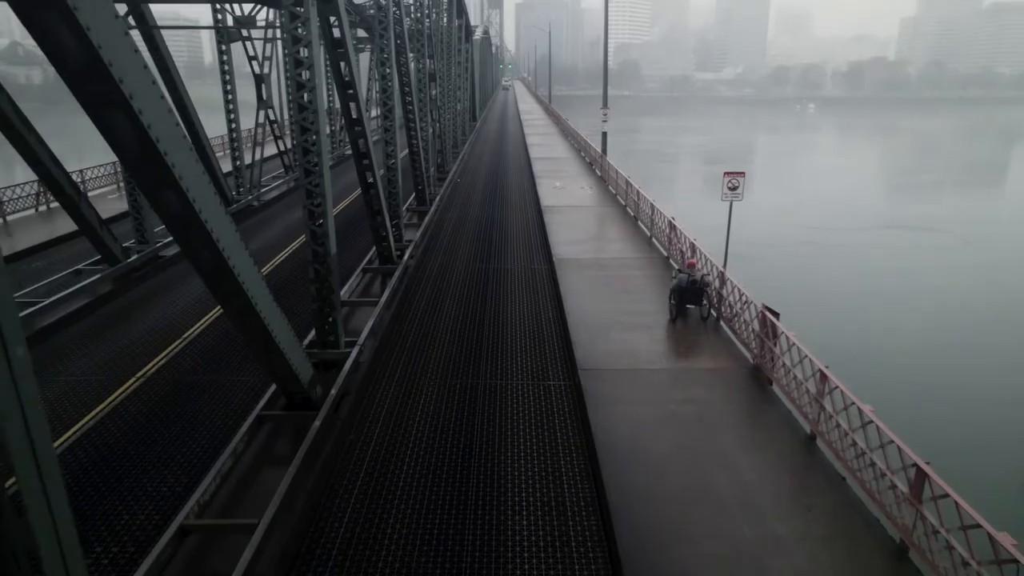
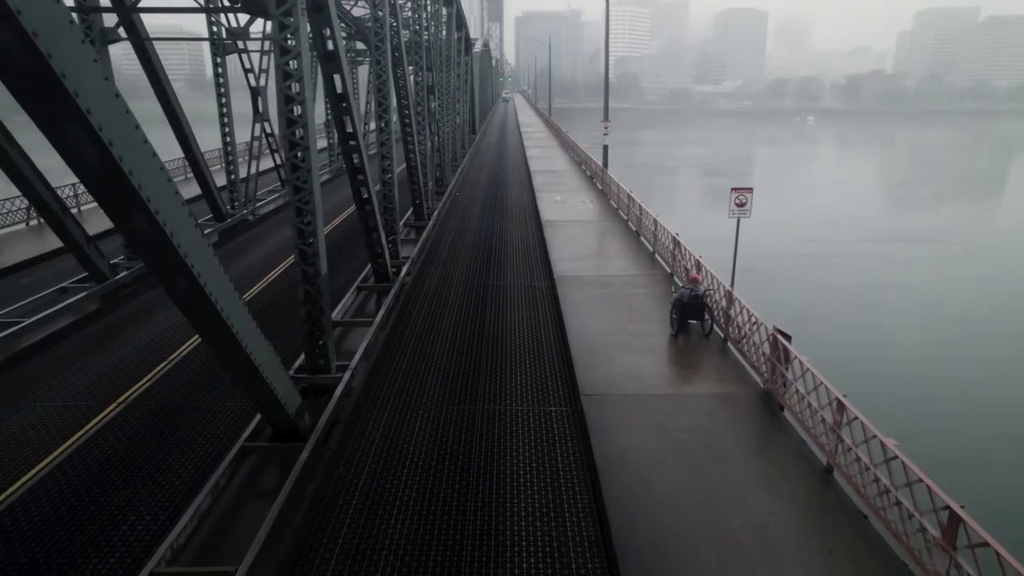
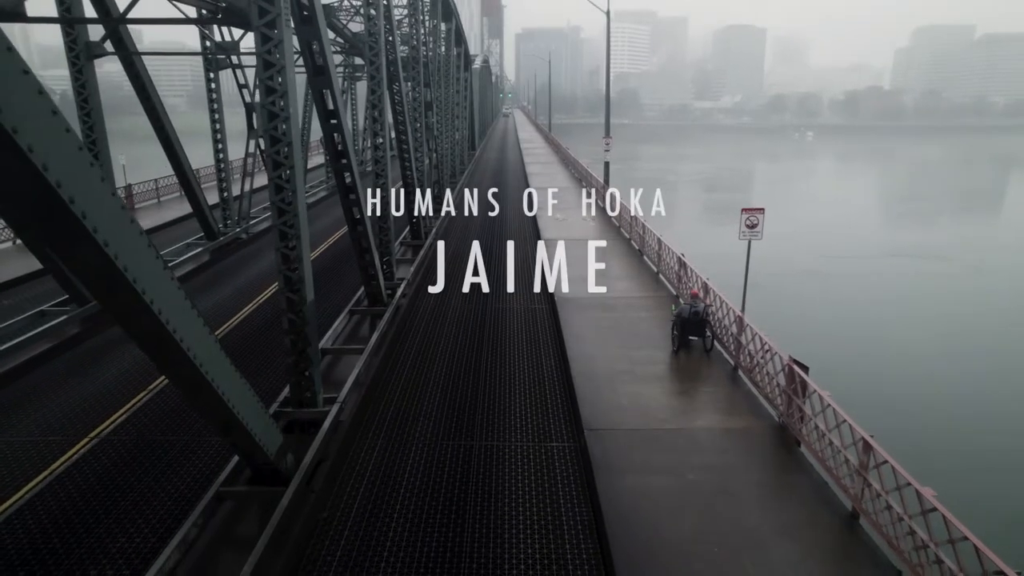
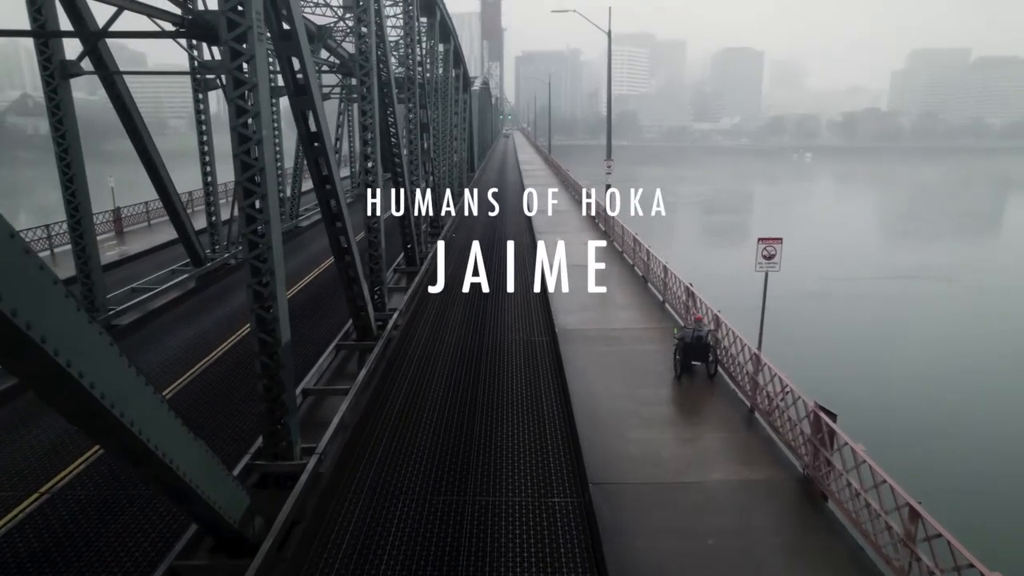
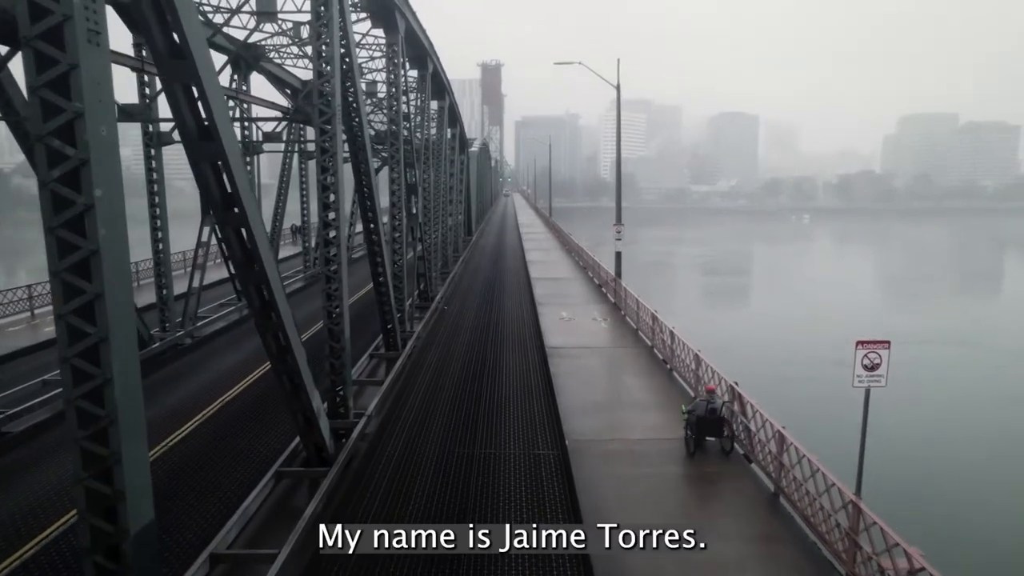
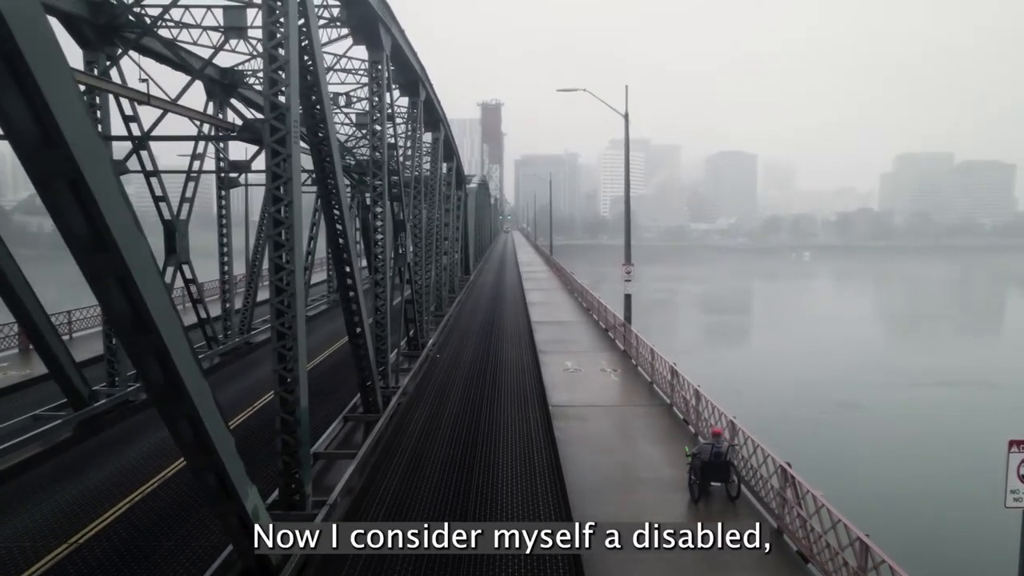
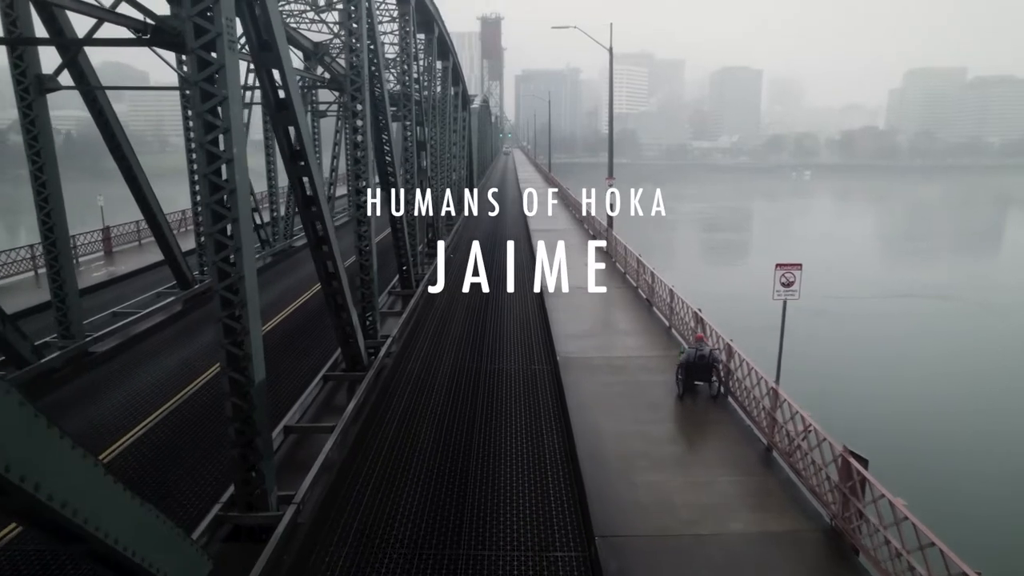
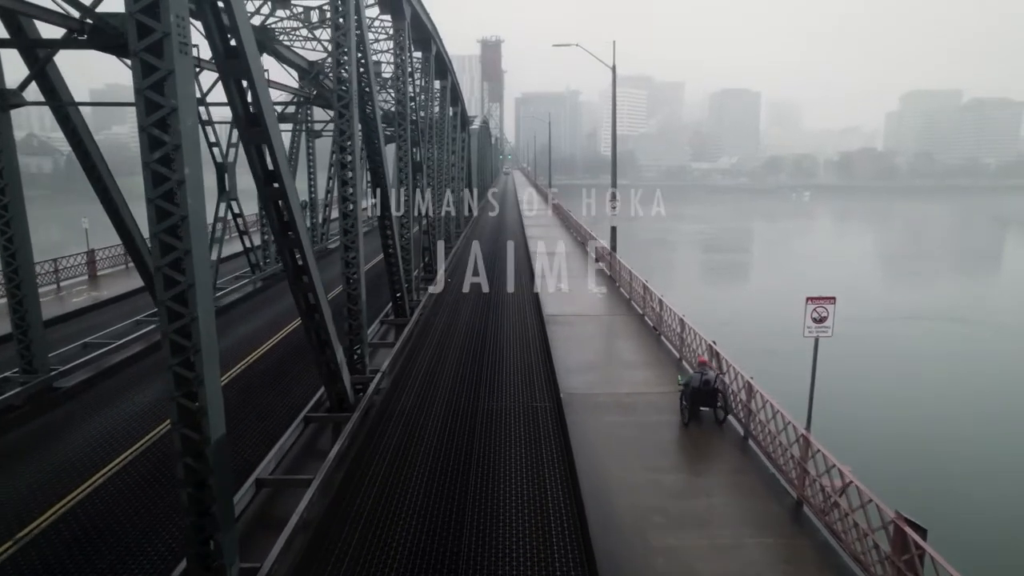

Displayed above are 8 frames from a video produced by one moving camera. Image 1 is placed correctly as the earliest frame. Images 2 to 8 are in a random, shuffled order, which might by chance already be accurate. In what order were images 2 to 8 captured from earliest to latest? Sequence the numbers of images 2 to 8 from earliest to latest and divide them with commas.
2, 3, 4, 7, 8, 5, 6
